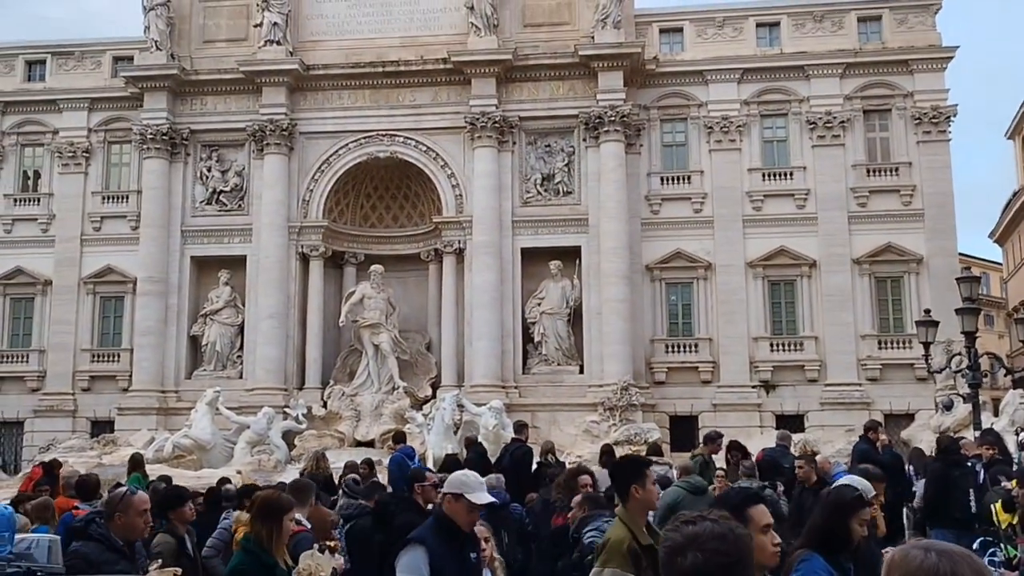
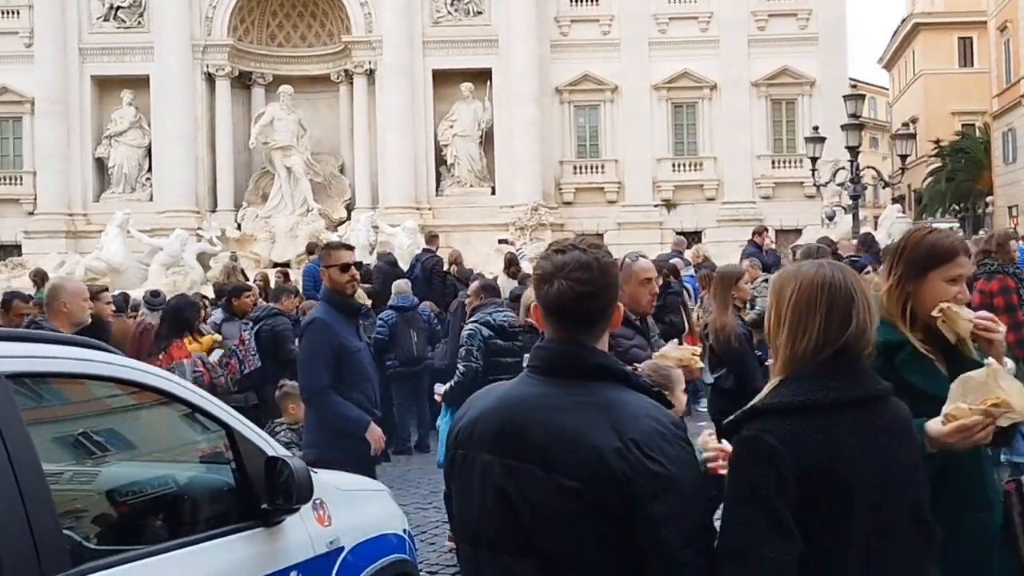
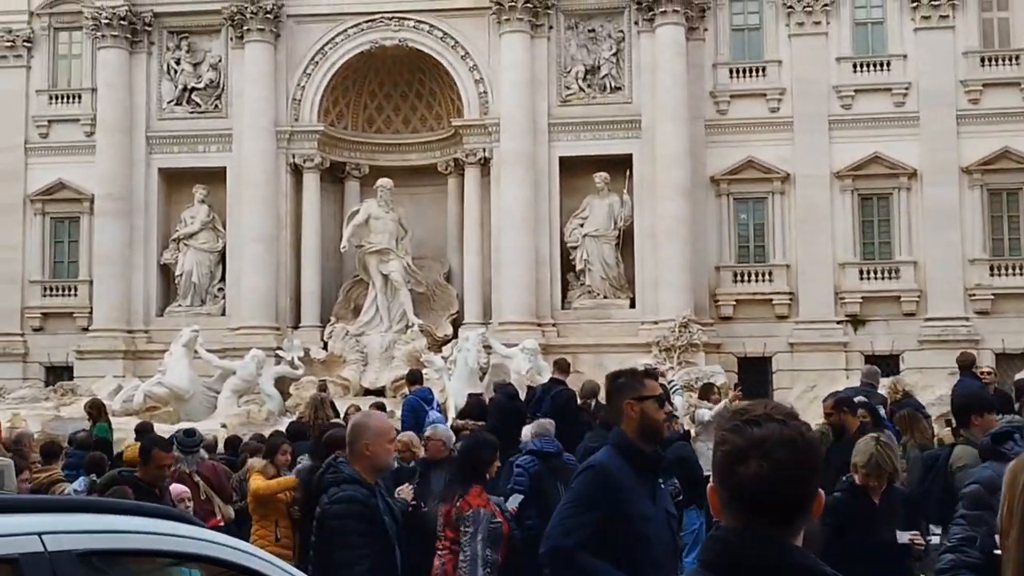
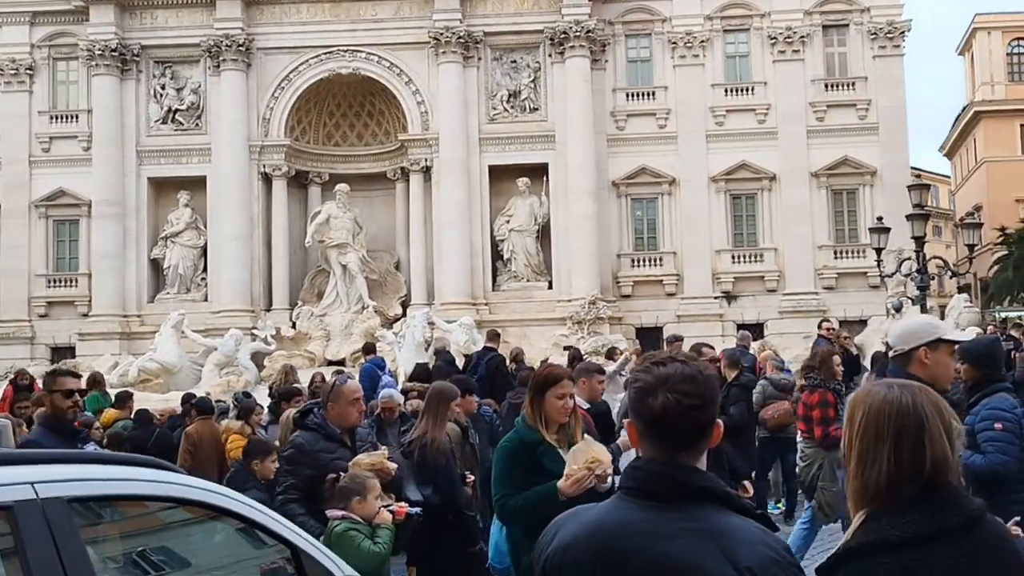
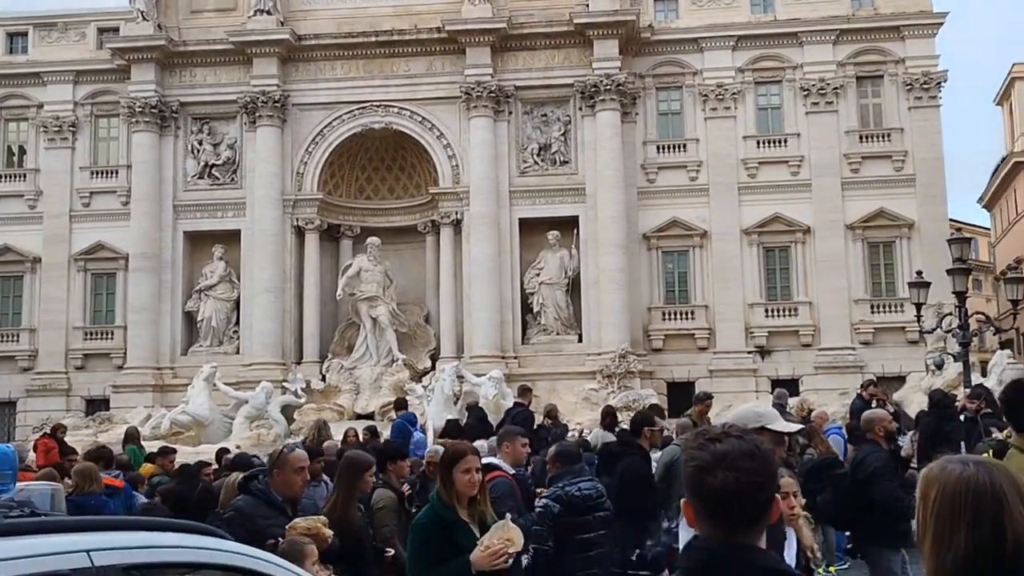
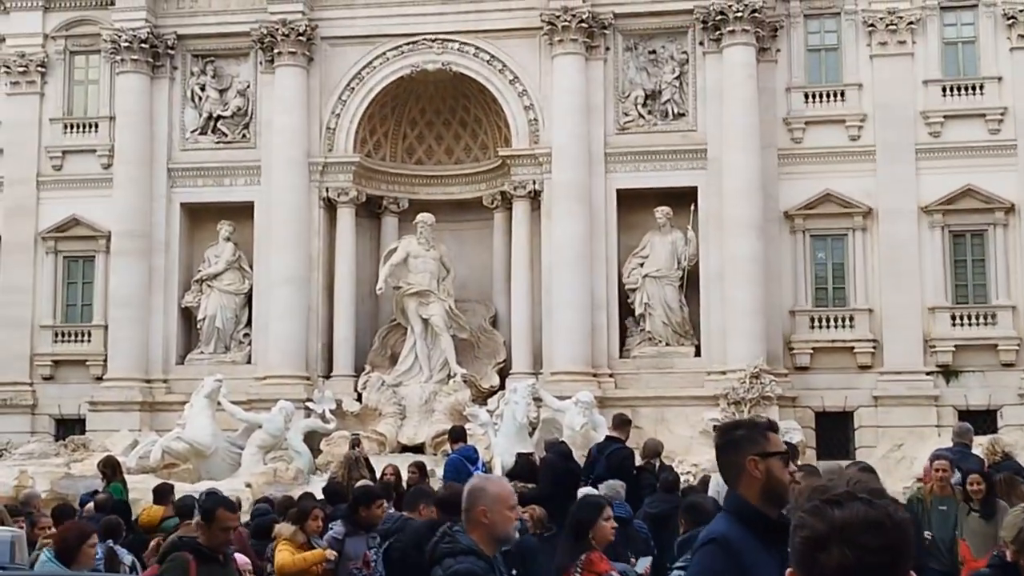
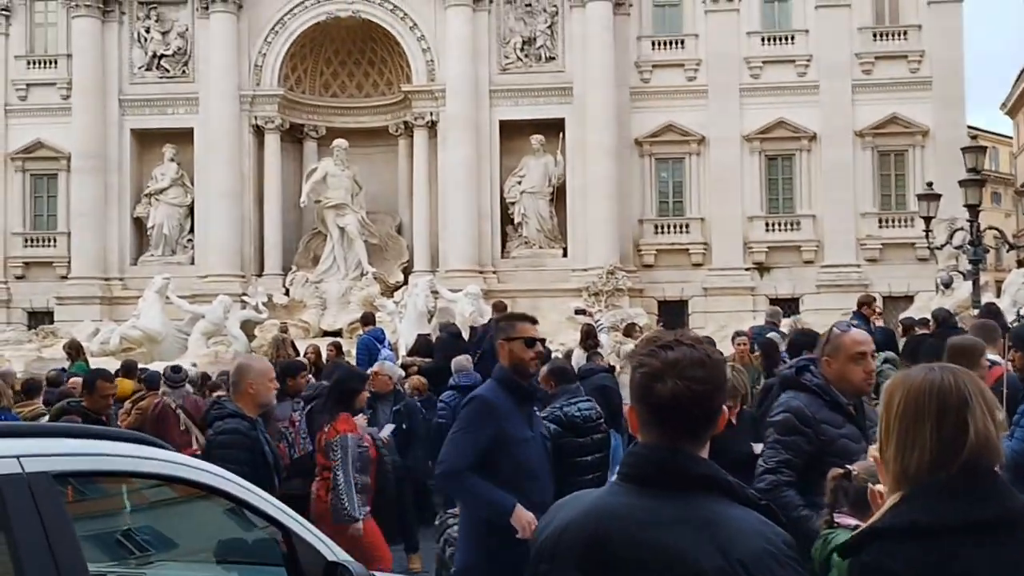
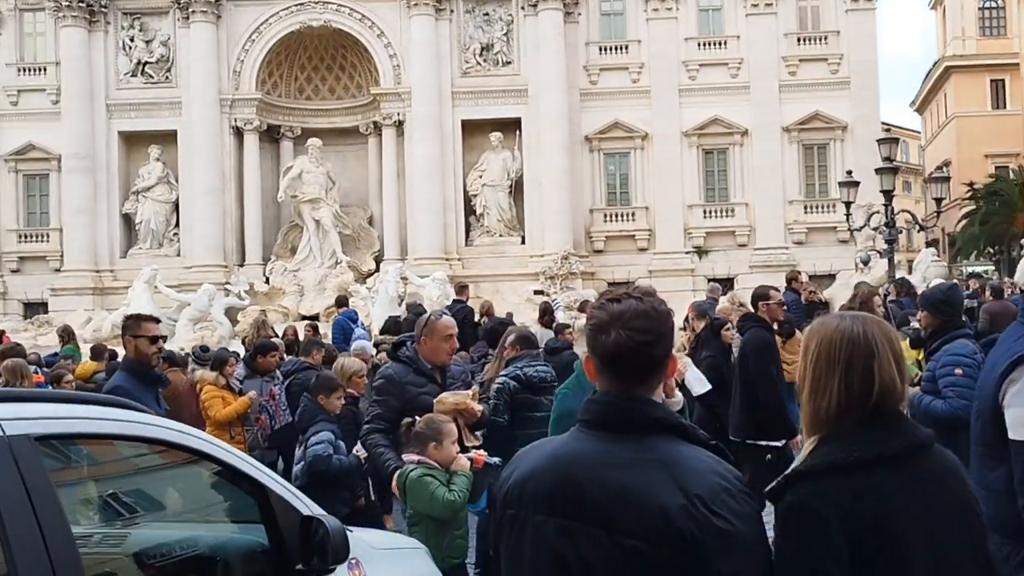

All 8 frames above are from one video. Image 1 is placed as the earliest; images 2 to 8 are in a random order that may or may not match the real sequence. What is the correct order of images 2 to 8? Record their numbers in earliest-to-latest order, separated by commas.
5, 4, 8, 2, 7, 3, 6
